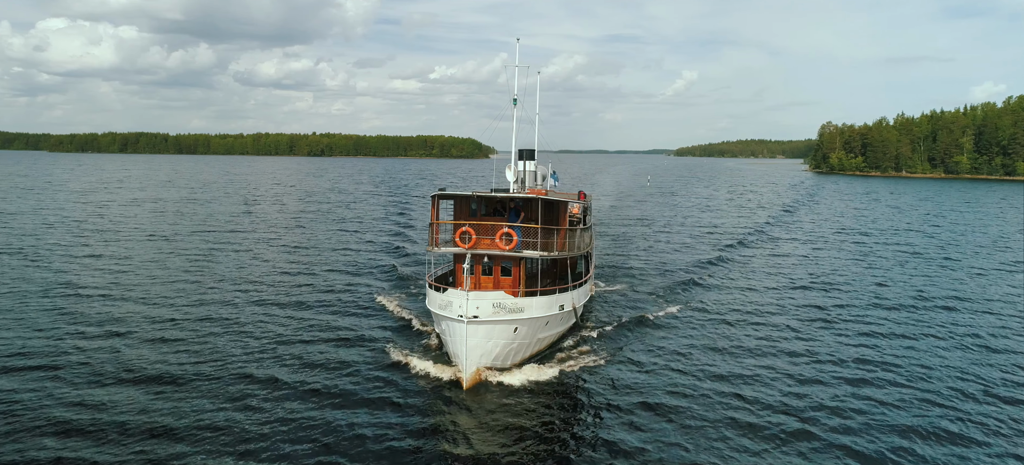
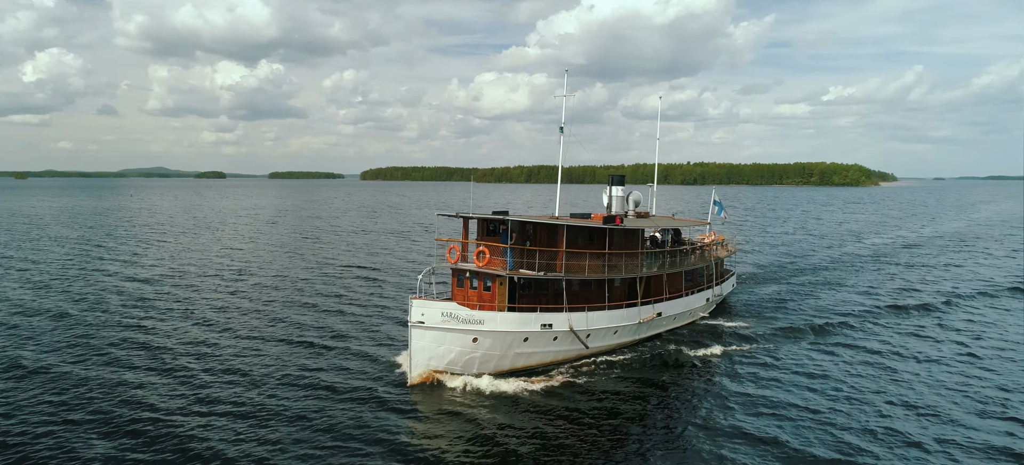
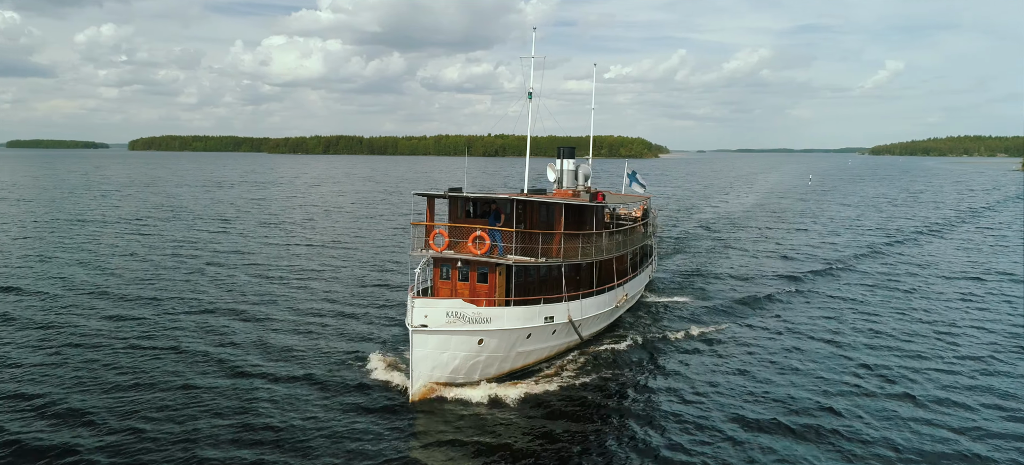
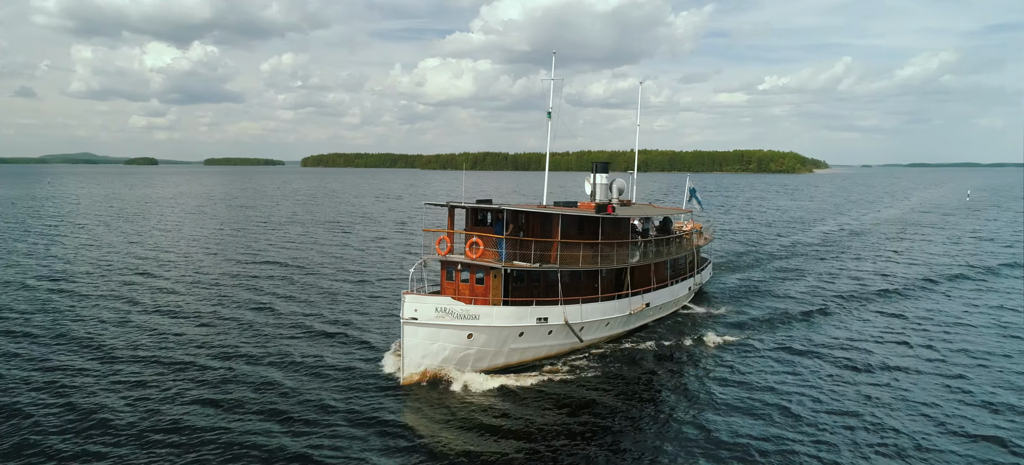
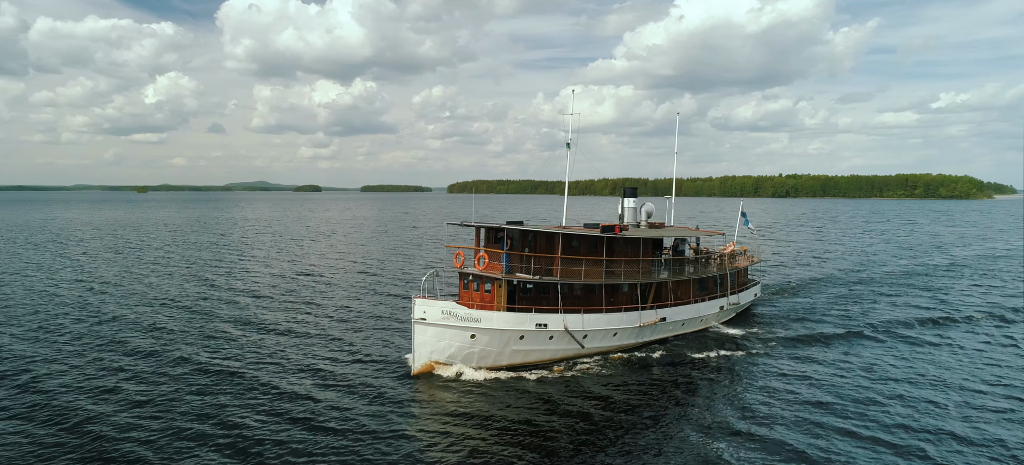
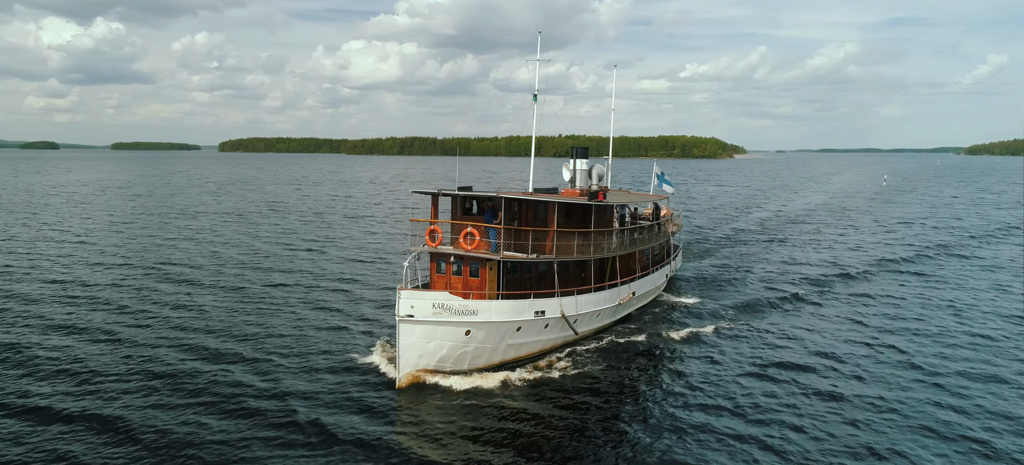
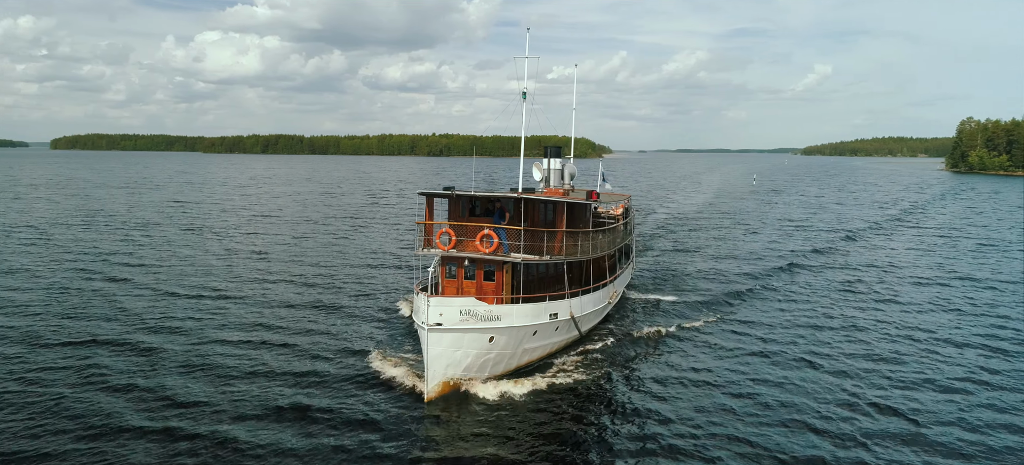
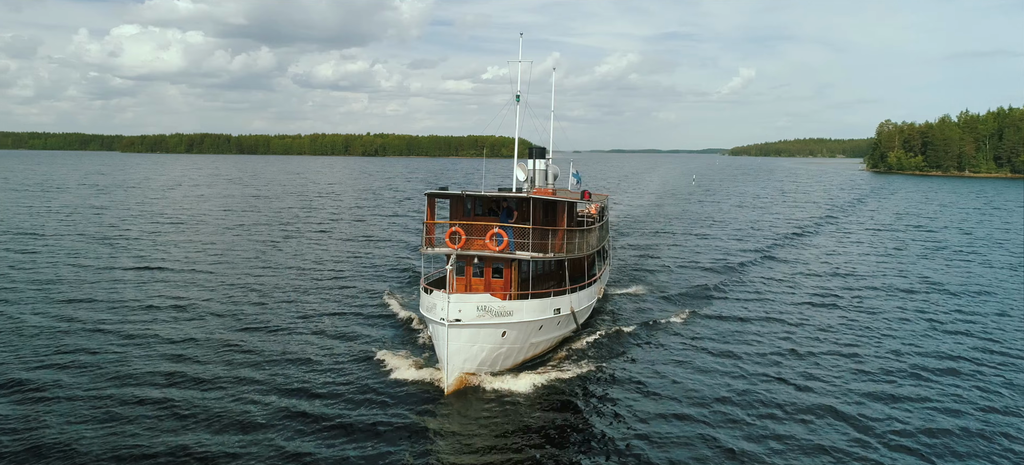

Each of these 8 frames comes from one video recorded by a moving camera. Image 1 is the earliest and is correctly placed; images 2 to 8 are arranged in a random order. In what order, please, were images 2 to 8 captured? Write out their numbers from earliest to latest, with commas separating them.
8, 7, 3, 6, 4, 2, 5
